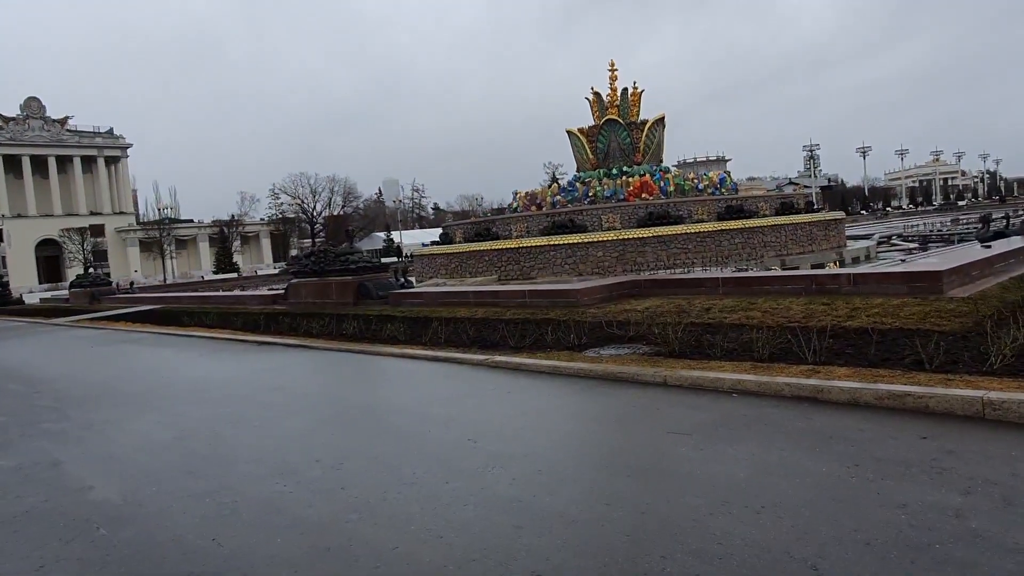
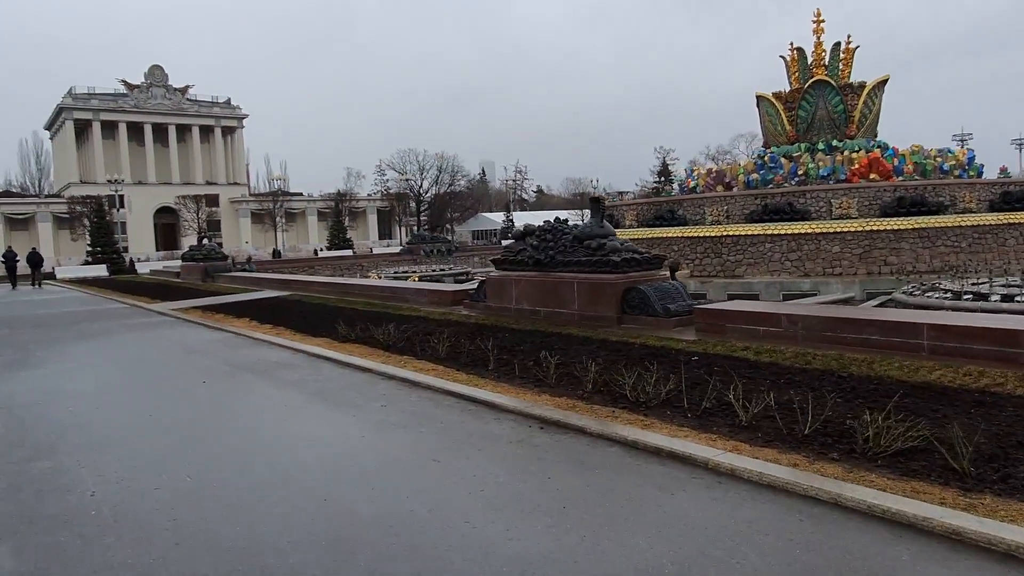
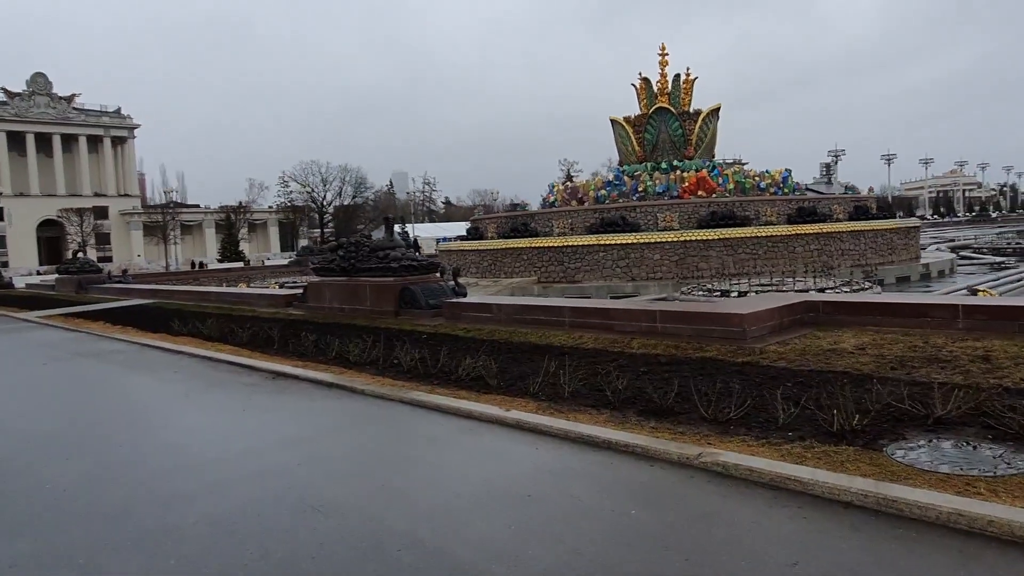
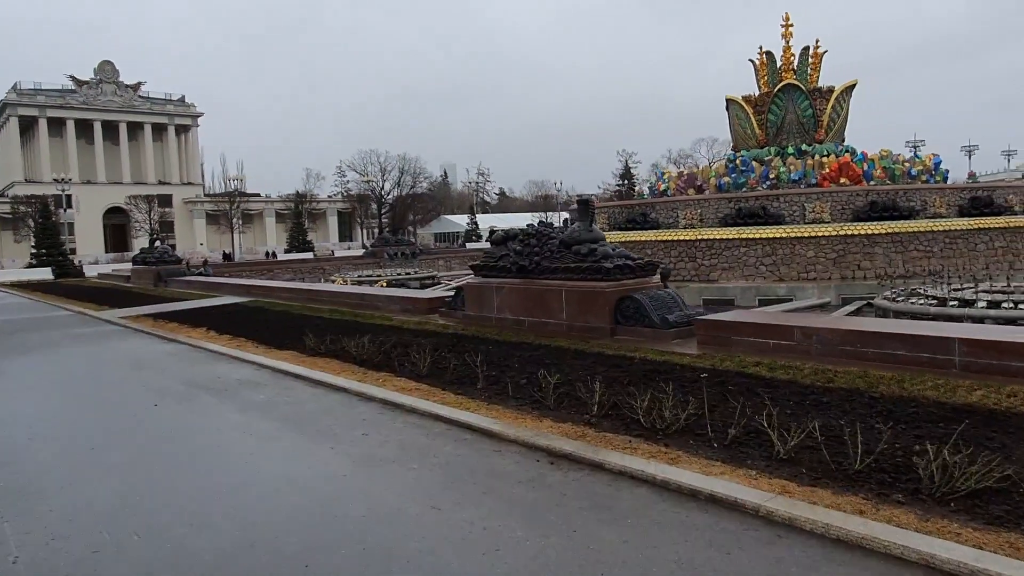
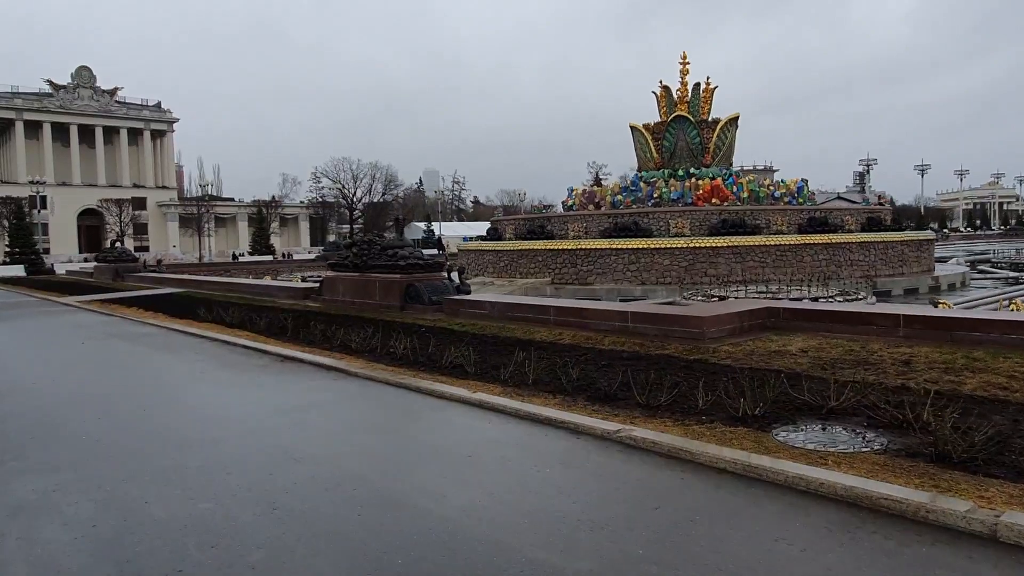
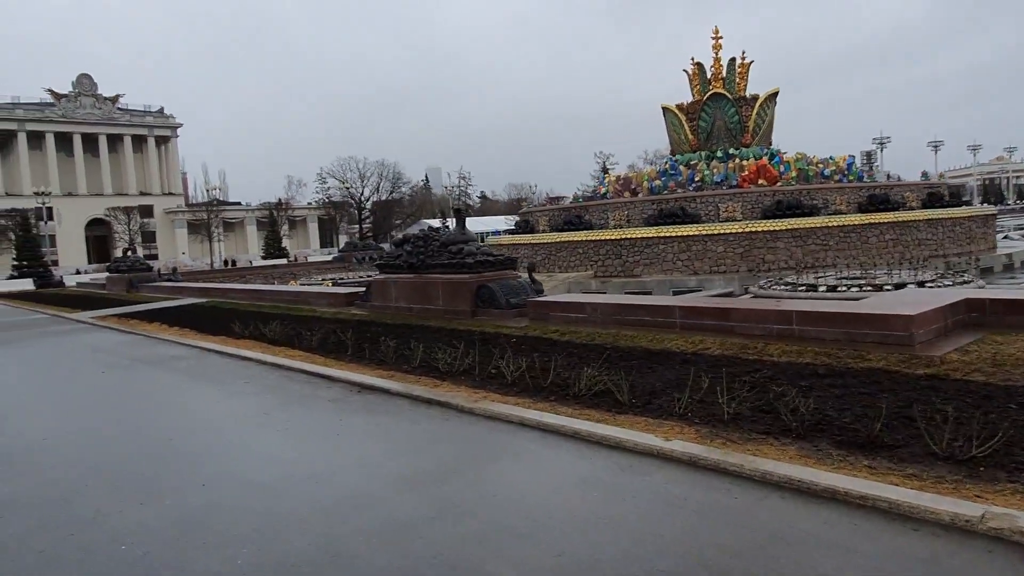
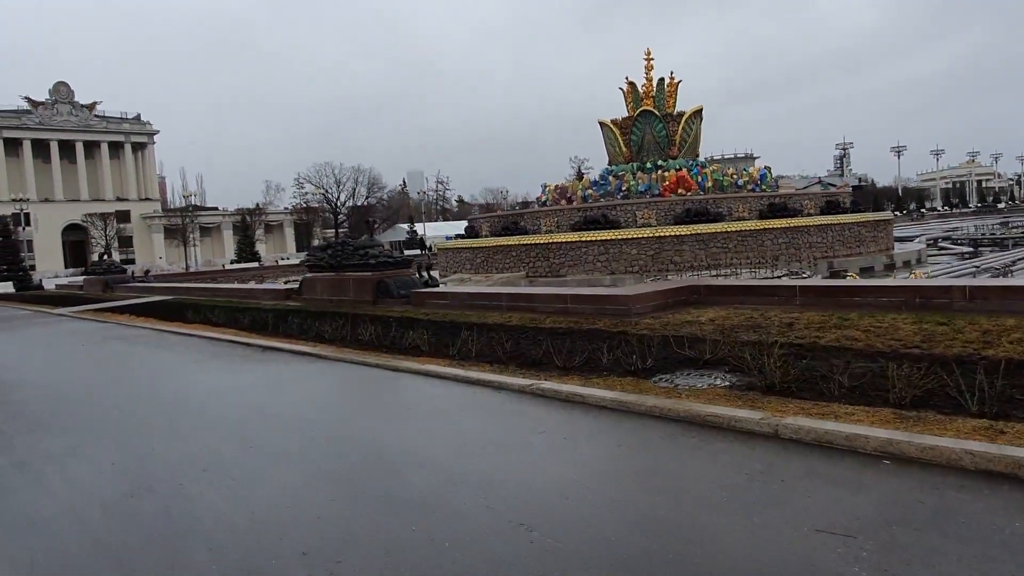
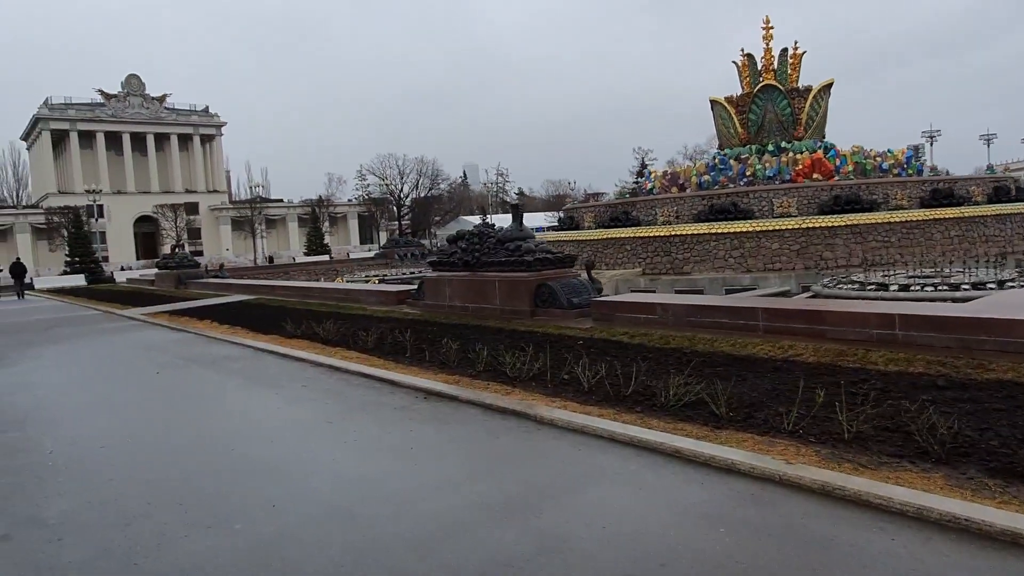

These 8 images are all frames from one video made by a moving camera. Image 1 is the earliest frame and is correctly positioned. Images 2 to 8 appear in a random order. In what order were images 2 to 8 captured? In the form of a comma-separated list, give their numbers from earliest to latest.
7, 5, 3, 6, 8, 2, 4
